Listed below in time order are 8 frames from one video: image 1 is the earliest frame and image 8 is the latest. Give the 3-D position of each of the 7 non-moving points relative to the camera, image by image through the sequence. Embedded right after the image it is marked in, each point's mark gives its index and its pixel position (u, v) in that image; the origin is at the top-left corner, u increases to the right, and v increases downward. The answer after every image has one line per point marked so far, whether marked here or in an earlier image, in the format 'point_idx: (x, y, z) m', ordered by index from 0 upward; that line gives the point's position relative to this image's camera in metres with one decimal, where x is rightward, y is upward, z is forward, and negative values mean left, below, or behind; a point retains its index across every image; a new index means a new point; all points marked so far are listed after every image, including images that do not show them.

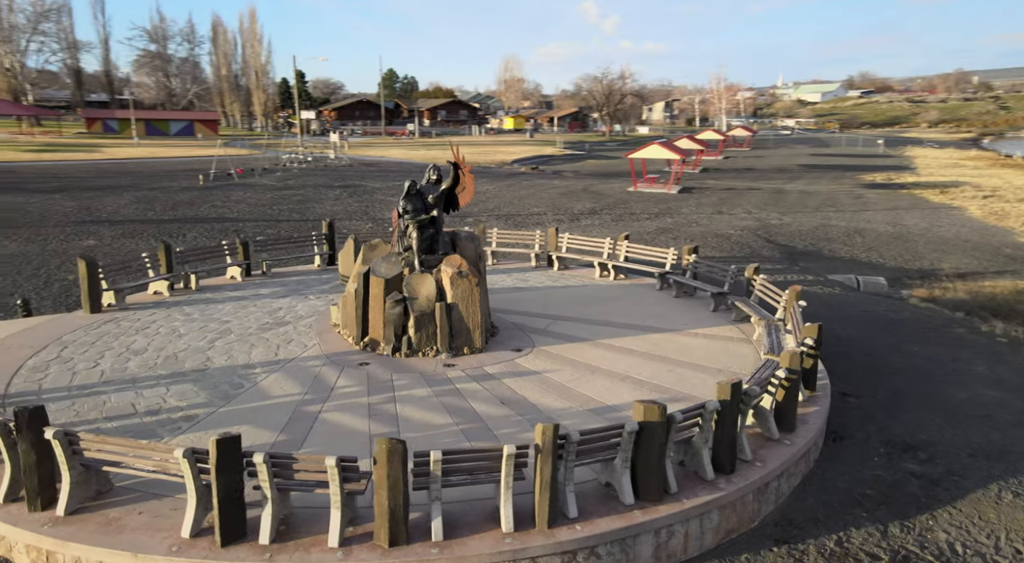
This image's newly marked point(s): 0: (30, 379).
0: (-5.9, -1.2, +7.7) m
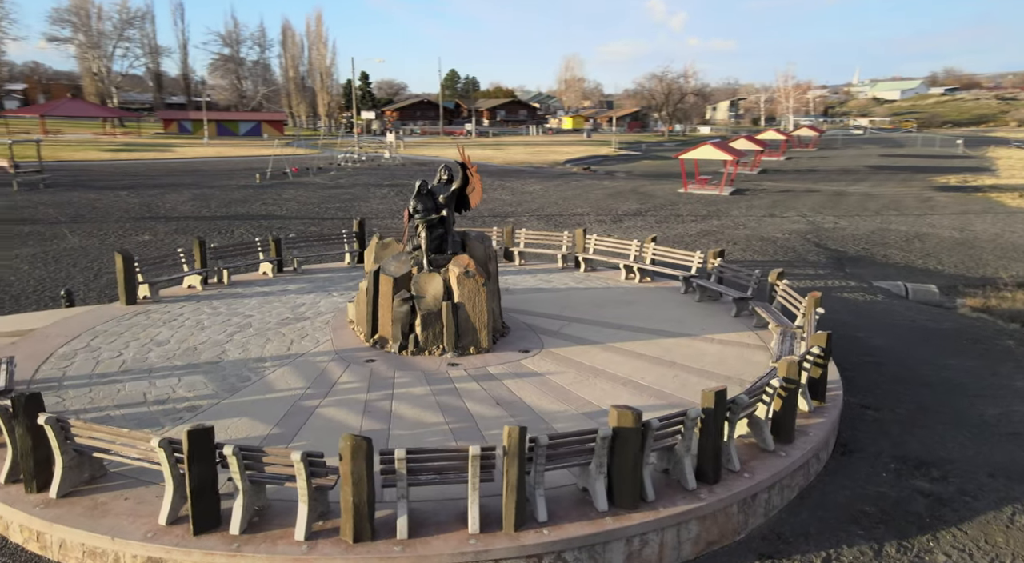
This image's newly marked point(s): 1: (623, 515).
0: (-5.8, -1.1, +8.1) m
1: (+0.8, -1.6, +4.5) m
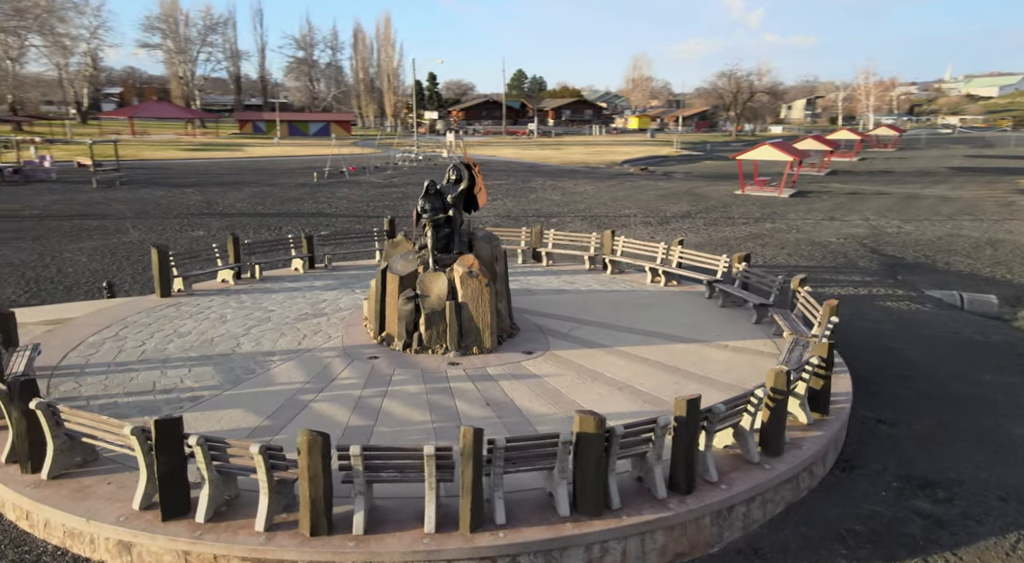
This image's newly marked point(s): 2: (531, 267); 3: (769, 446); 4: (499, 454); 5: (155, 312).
0: (-5.8, -1.0, +8.6) m
1: (+0.5, -1.7, +4.4) m
2: (+0.5, +0.3, +14.8) m
3: (+2.1, -1.4, +5.4) m
4: (-0.1, -1.2, +4.3) m
5: (-6.1, -0.5, +10.9) m
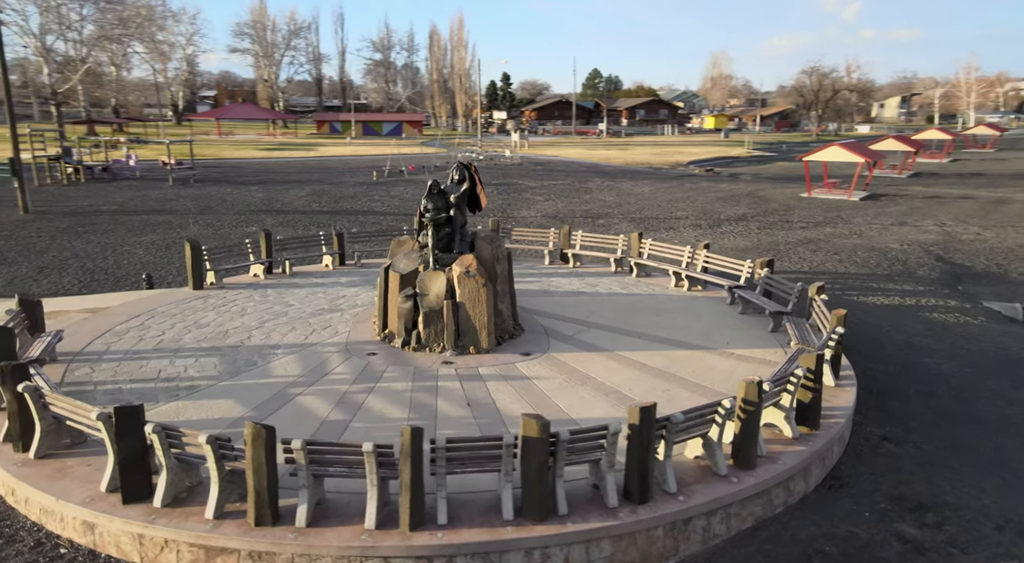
0: (-5.7, -0.8, +9.1) m
1: (+0.1, -1.7, +4.4) m
2: (+1.0, +0.3, +14.7) m
3: (+1.8, -1.4, +5.2) m
4: (-0.5, -1.2, +4.3) m
5: (-5.8, -0.4, +11.4) m
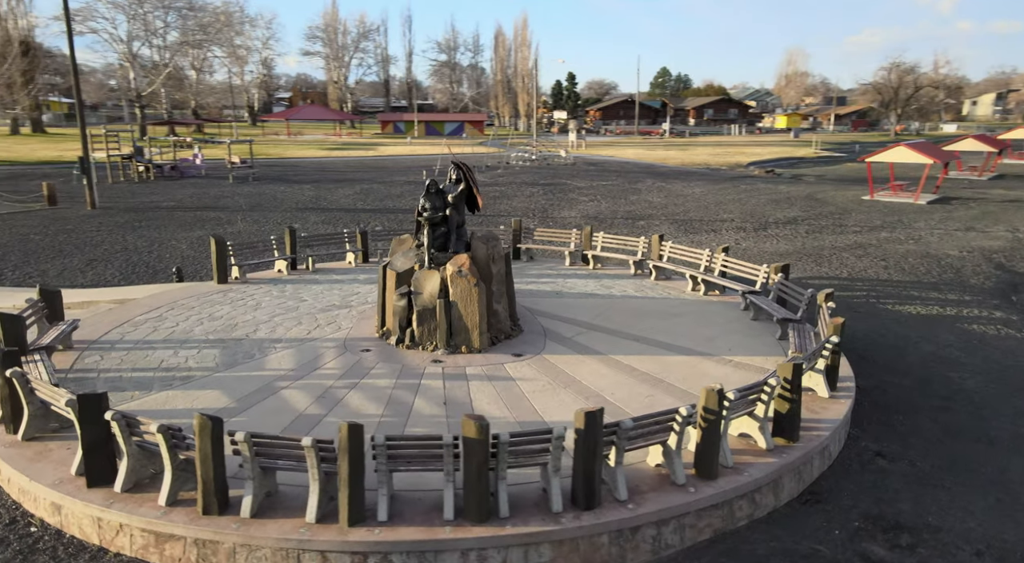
0: (-5.8, -0.7, +9.5) m
1: (-0.3, -1.7, +4.3) m
2: (+1.5, +0.3, +14.6) m
3: (+1.5, -1.5, +5.0) m
4: (-0.9, -1.1, +4.3) m
5: (-5.6, -0.3, +11.8) m
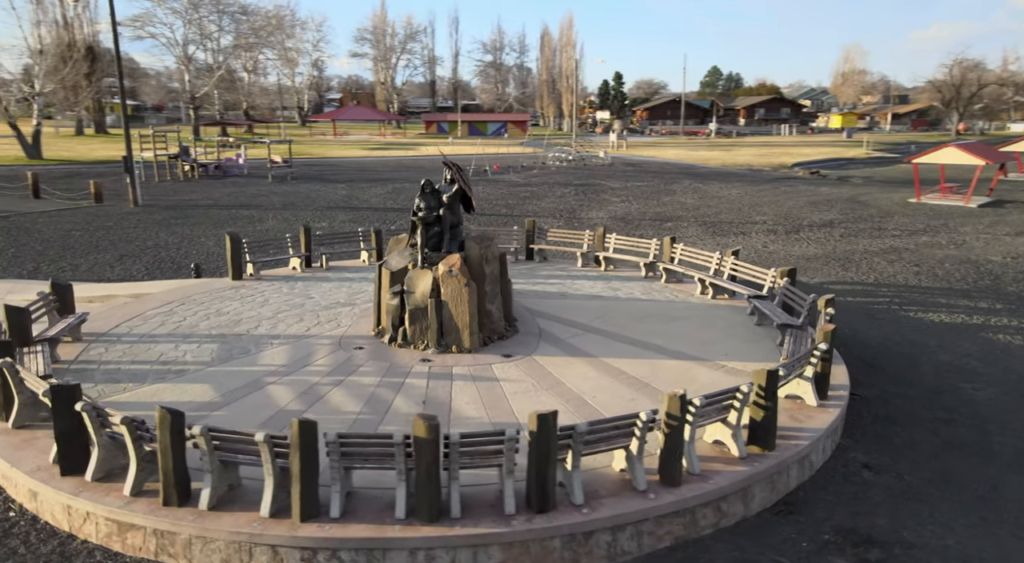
0: (-5.8, -0.7, +9.8) m
1: (-0.7, -1.7, +4.4) m
2: (+1.7, +0.2, +14.5) m
3: (+1.2, -1.5, +4.9) m
4: (-1.2, -1.1, +4.4) m
5: (-5.6, -0.2, +12.1) m
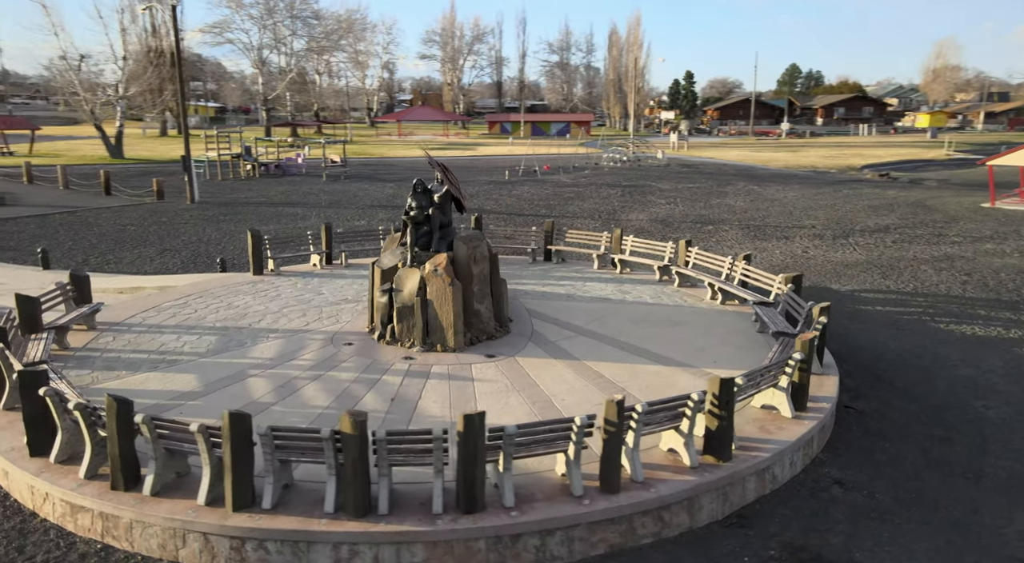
0: (-5.9, -0.5, +10.2) m
1: (-1.2, -1.7, +4.4) m
2: (+2.0, +0.2, +14.3) m
3: (+0.7, -1.5, +4.8) m
4: (-1.7, -1.1, +4.5) m
5: (-5.4, -0.1, +12.6) m
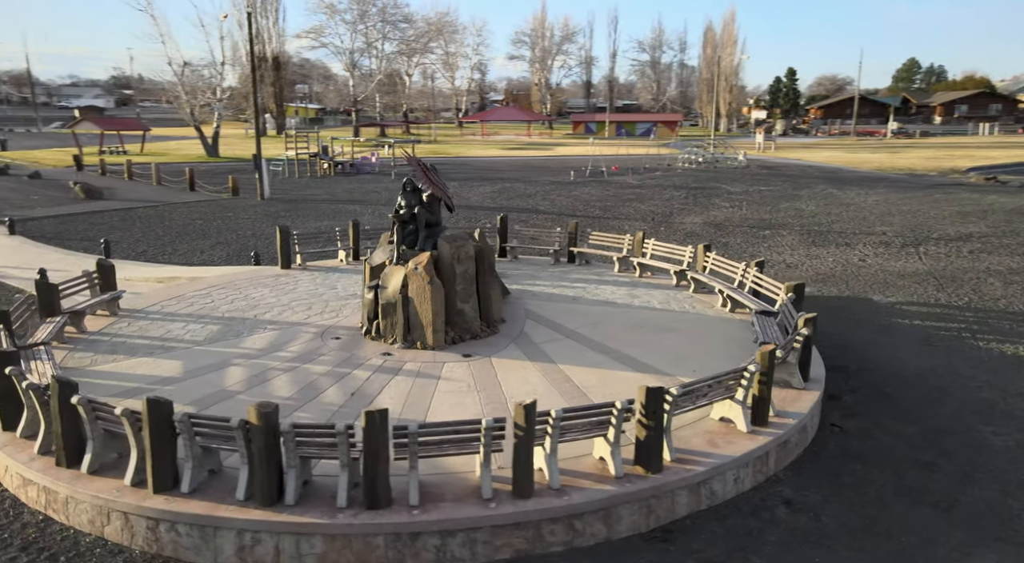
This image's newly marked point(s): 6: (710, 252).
0: (-5.9, -0.4, +10.9) m
1: (-1.9, -1.6, +4.6) m
2: (+2.4, +0.1, +14.1) m
3: (0.0, -1.5, +4.8) m
4: (-2.4, -1.1, +4.7) m
5: (-5.2, 0.0, +13.1) m
6: (+3.9, +0.6, +12.6) m
